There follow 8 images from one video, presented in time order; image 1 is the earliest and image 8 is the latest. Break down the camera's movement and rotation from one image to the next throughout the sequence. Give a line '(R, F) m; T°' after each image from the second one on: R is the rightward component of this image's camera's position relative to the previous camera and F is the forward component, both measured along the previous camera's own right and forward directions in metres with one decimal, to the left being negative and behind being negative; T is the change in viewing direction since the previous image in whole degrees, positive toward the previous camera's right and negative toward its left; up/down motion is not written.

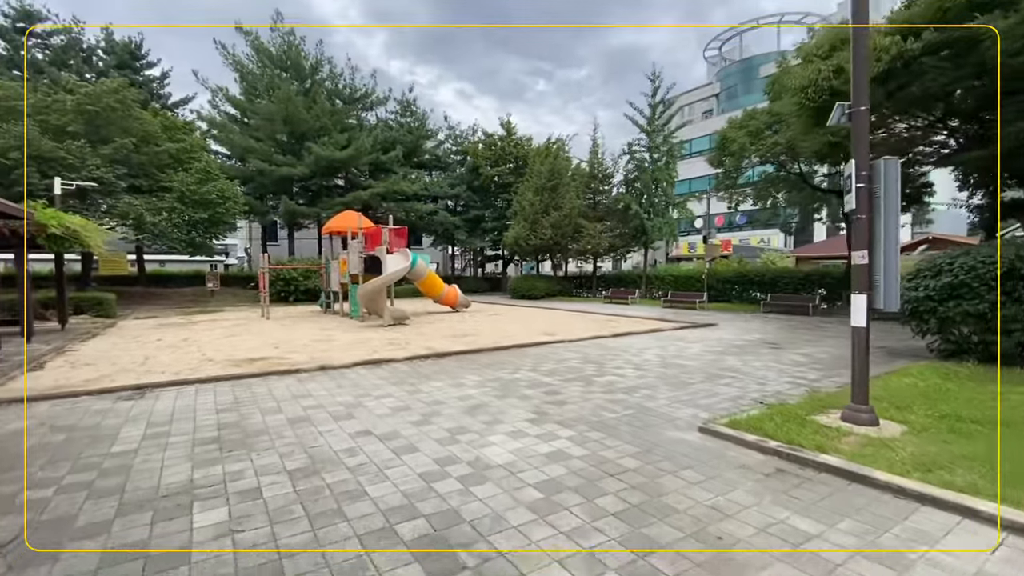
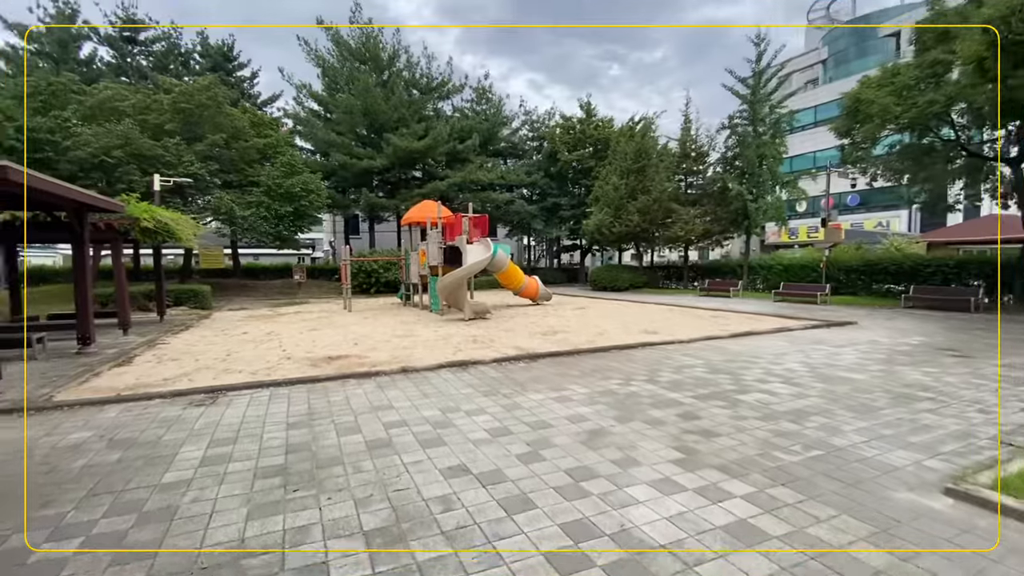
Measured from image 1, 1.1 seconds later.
(-0.5, +1.3) m; -8°
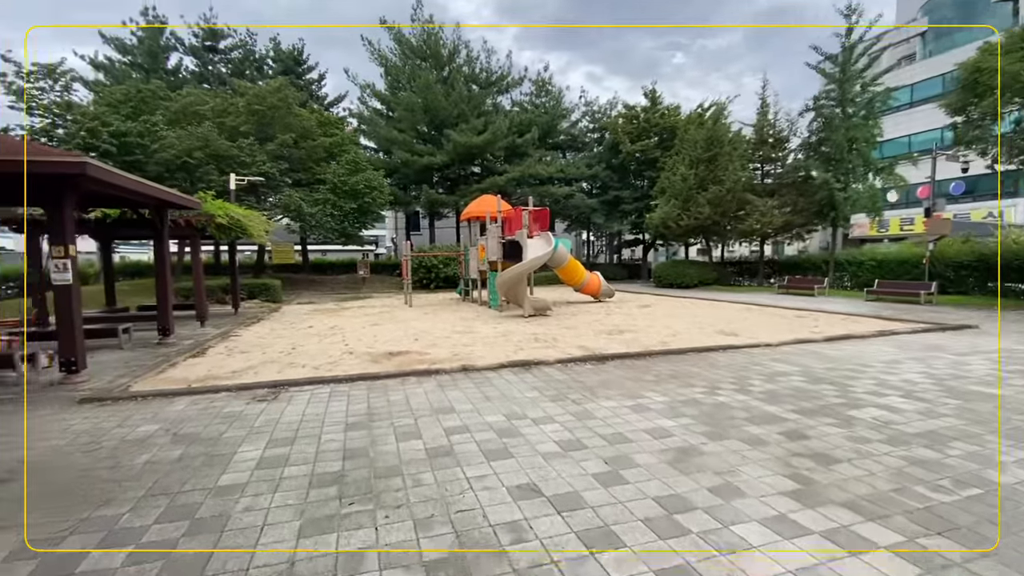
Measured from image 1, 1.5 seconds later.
(-0.2, +0.5) m; -7°
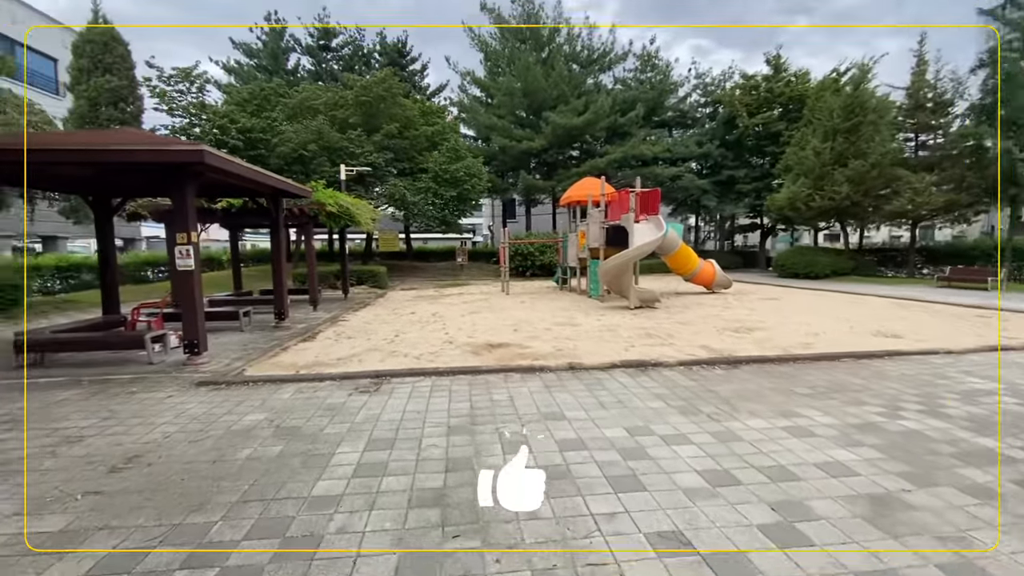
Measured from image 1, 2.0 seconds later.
(-0.3, +0.7) m; -11°
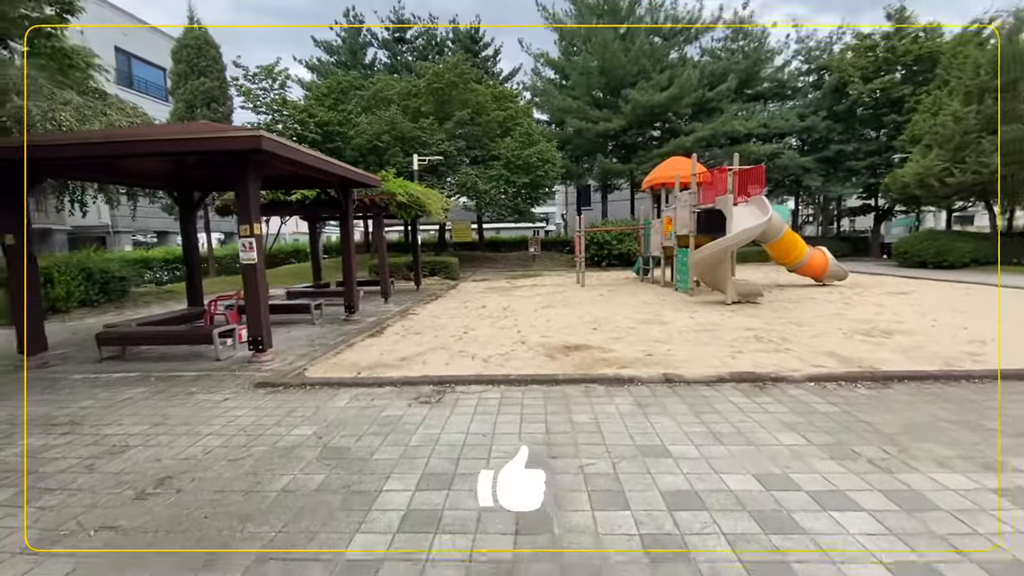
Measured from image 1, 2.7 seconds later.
(-0.1, +0.9) m; -9°
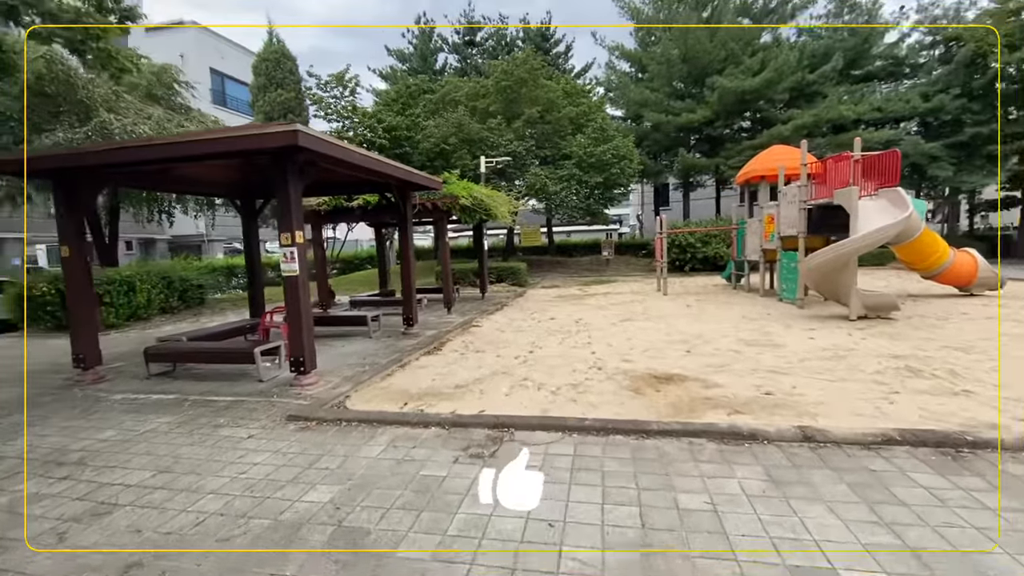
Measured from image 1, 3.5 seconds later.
(0.0, +1.1) m; -8°
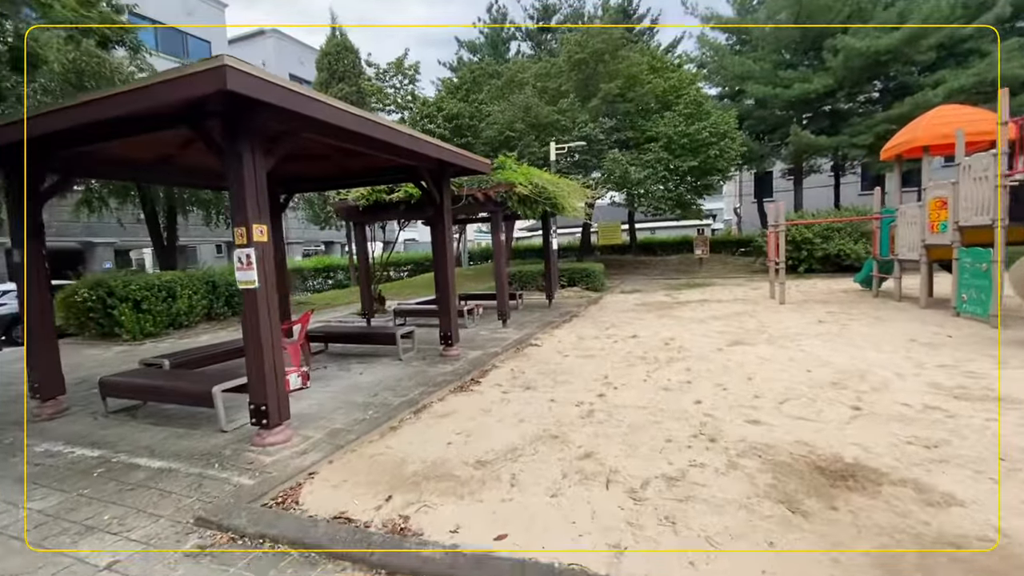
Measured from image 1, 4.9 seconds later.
(+0.2, +2.1) m; -9°
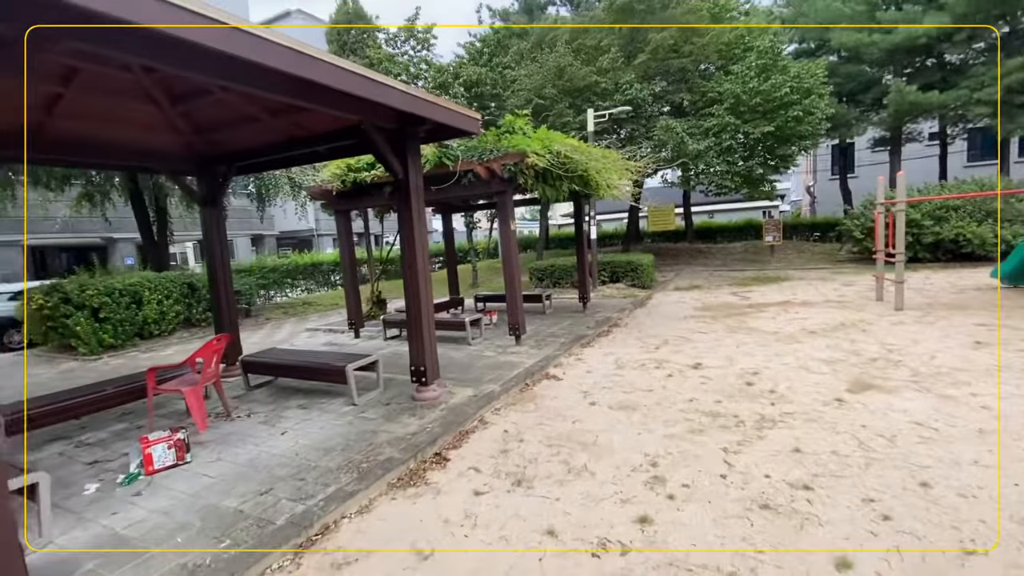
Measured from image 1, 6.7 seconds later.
(+0.5, +2.3) m; -6°
